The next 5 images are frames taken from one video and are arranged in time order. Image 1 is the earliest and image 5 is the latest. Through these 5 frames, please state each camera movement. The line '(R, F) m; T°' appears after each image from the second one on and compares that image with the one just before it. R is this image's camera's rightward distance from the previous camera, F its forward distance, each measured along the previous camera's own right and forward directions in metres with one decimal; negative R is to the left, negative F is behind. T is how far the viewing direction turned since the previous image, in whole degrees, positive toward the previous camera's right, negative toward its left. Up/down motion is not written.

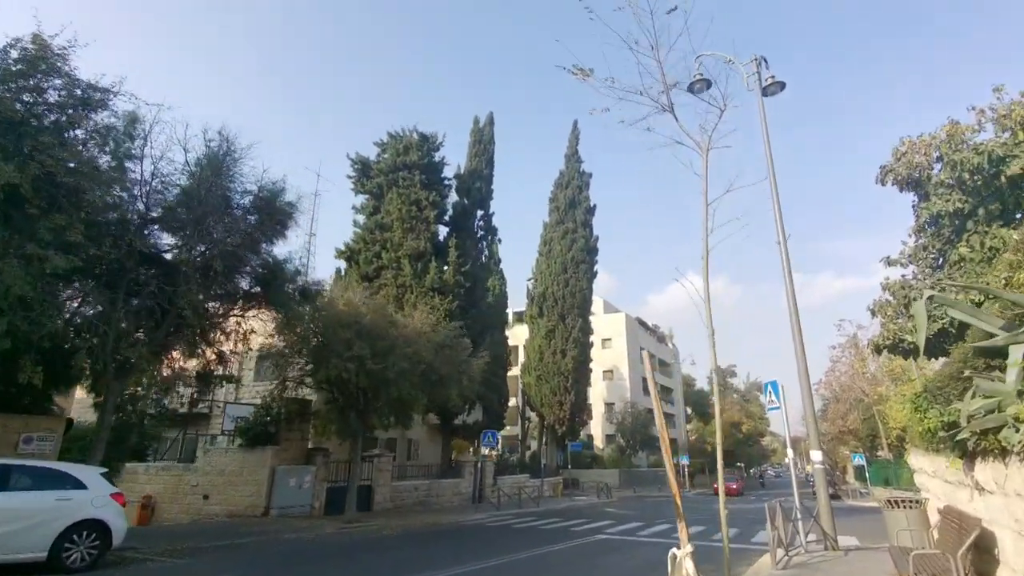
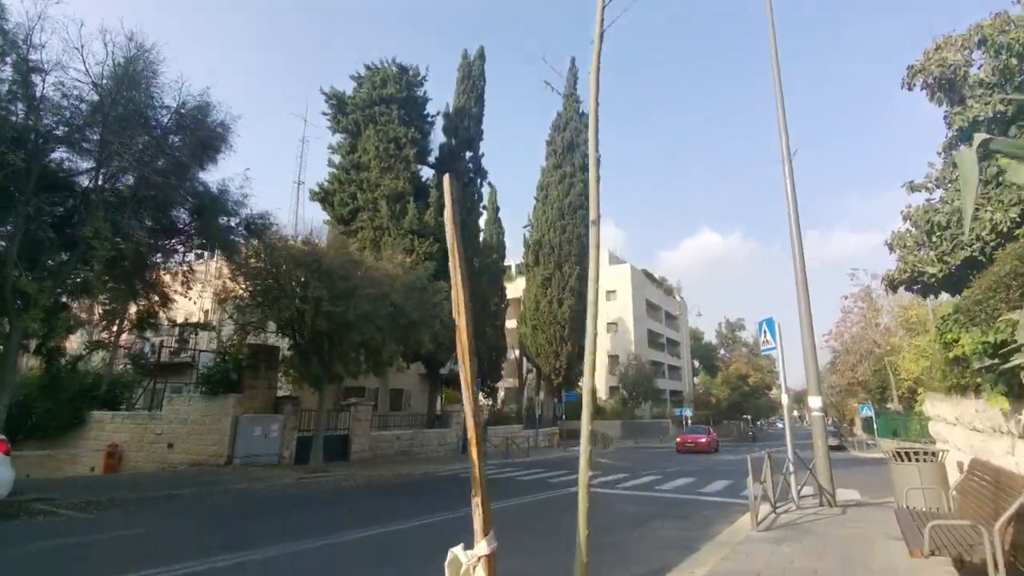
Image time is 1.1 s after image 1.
(+1.2, +1.7) m; -1°
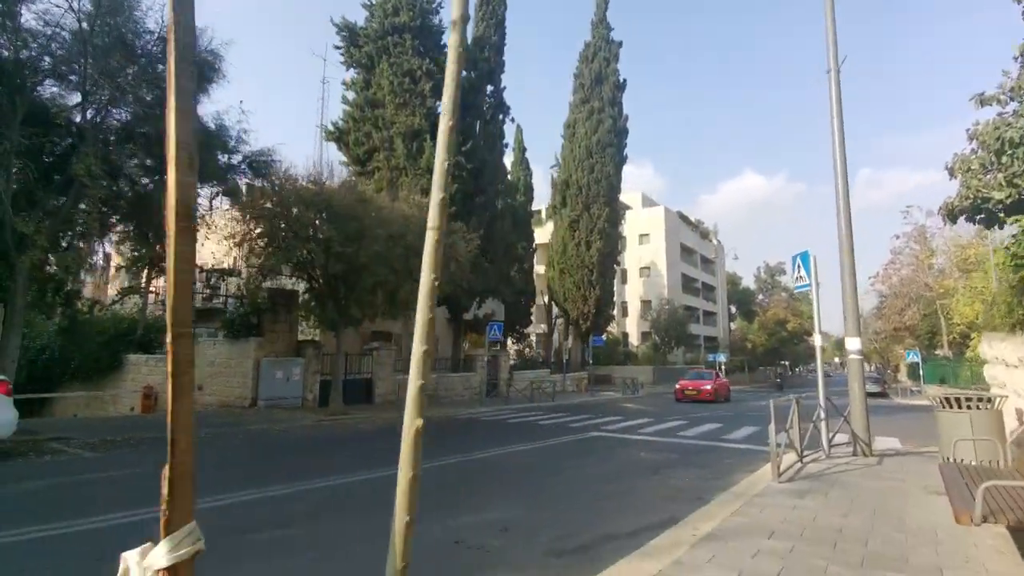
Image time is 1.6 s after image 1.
(+0.6, +0.8) m; -4°
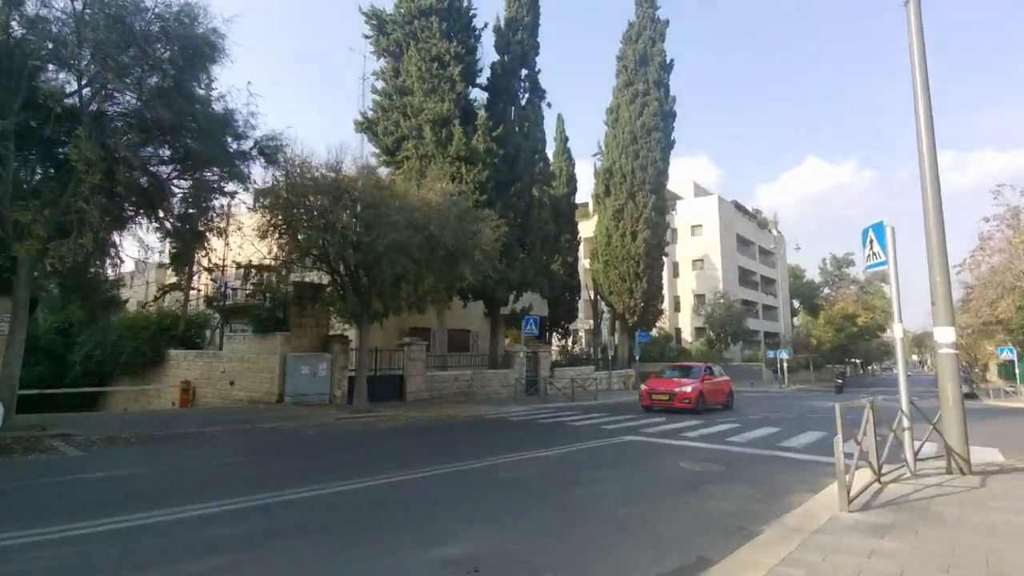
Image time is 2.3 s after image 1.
(+0.7, +1.3) m; -6°
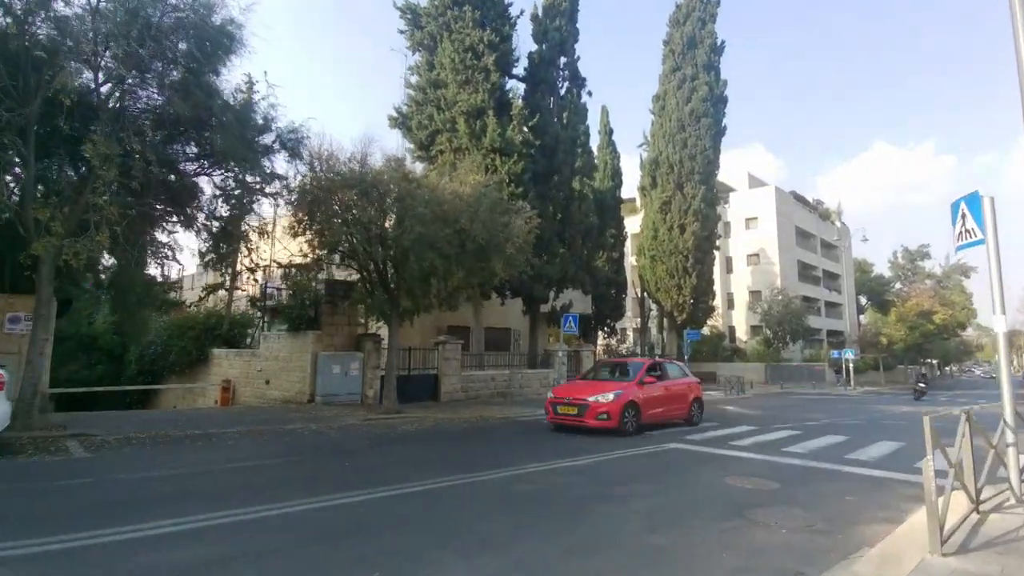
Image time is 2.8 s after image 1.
(+0.5, +1.0) m; -5°
